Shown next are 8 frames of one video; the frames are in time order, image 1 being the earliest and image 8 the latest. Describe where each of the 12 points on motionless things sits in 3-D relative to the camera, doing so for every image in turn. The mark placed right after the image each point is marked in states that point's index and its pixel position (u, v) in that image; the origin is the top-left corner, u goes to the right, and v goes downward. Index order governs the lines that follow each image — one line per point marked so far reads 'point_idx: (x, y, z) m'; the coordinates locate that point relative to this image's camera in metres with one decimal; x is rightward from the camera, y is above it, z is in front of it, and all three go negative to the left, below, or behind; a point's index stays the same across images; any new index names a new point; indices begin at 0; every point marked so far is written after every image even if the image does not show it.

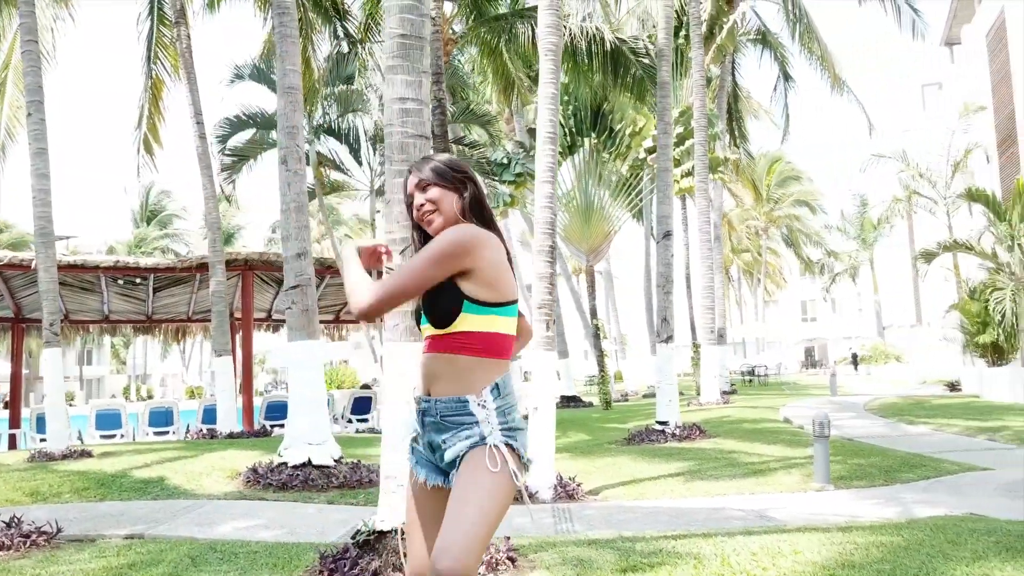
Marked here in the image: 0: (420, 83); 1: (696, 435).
0: (-0.6, +1.4, +5.2) m
1: (+3.0, -2.3, +12.6) m
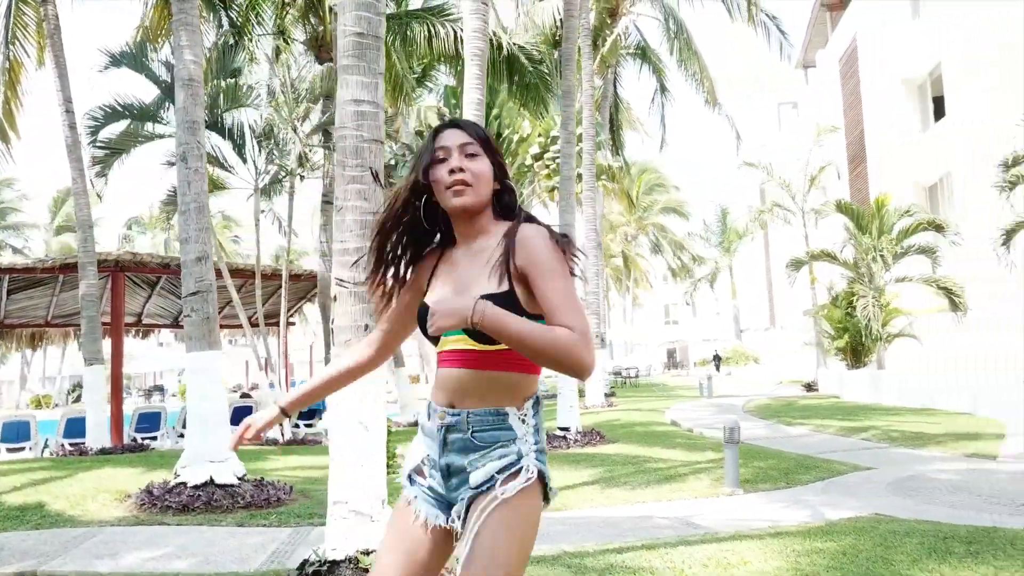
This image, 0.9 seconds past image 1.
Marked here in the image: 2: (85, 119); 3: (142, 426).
0: (-0.9, +1.3, +4.9) m
1: (+1.4, -2.5, +12.8) m
2: (-8.3, +3.3, +15.0) m
3: (-7.5, -2.8, +15.7) m
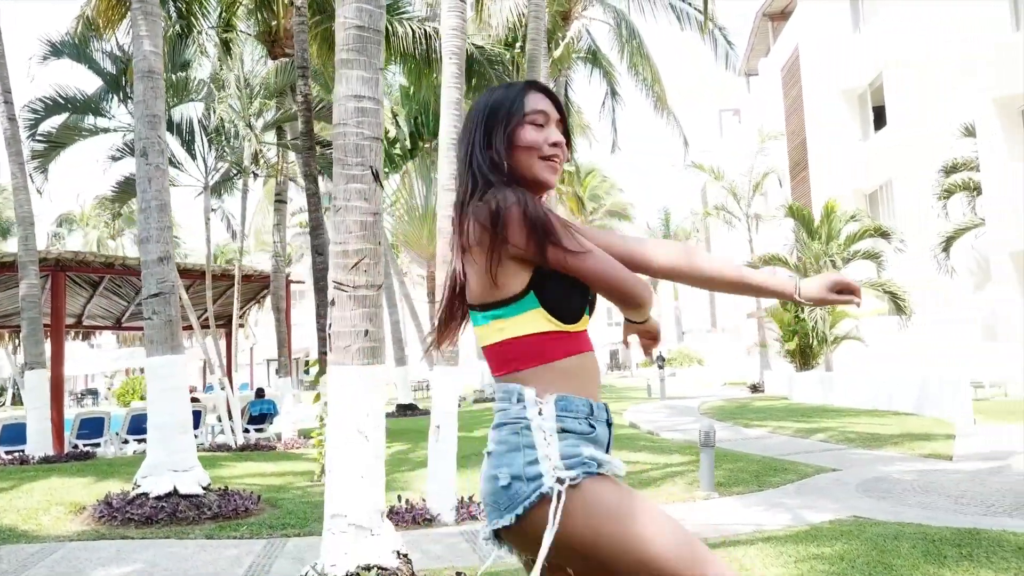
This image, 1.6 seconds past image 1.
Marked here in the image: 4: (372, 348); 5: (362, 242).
0: (-0.8, +1.3, +4.7) m
1: (+0.8, -2.5, +12.7) m
2: (-9.0, +3.3, +14.3) m
3: (-8.3, -2.8, +15.0) m
4: (-0.8, -0.4, +4.6) m
5: (-0.9, +0.3, +4.6) m
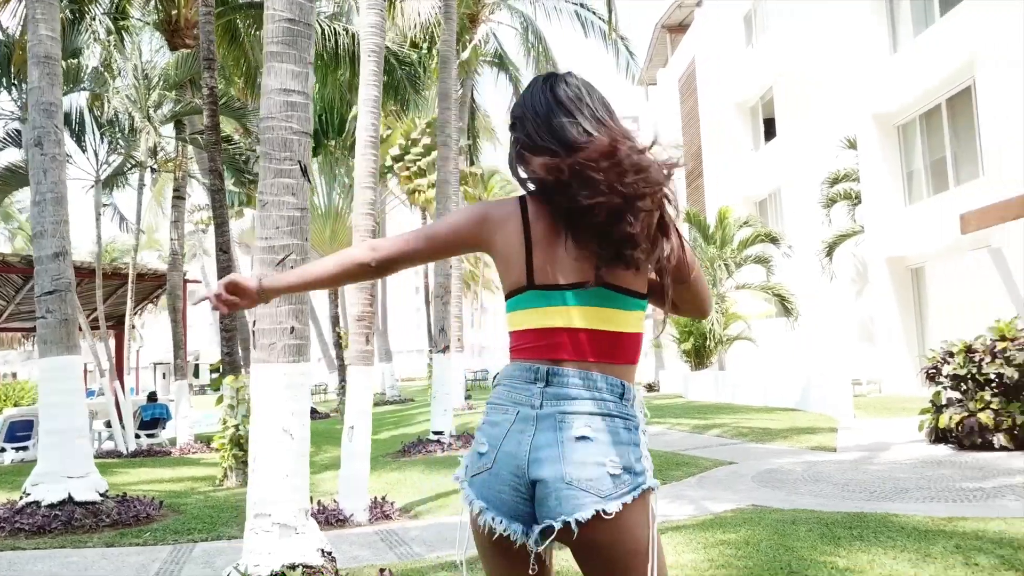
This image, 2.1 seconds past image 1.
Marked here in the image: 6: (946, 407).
0: (-1.3, +1.3, +4.7) m
1: (-0.7, -2.5, +12.8) m
2: (-10.5, +3.3, +13.1) m
3: (-10.0, -2.8, +13.9) m
4: (-1.3, -0.3, +4.5) m
5: (-1.3, +0.3, +4.5) m
6: (+6.0, -1.7, +10.7) m
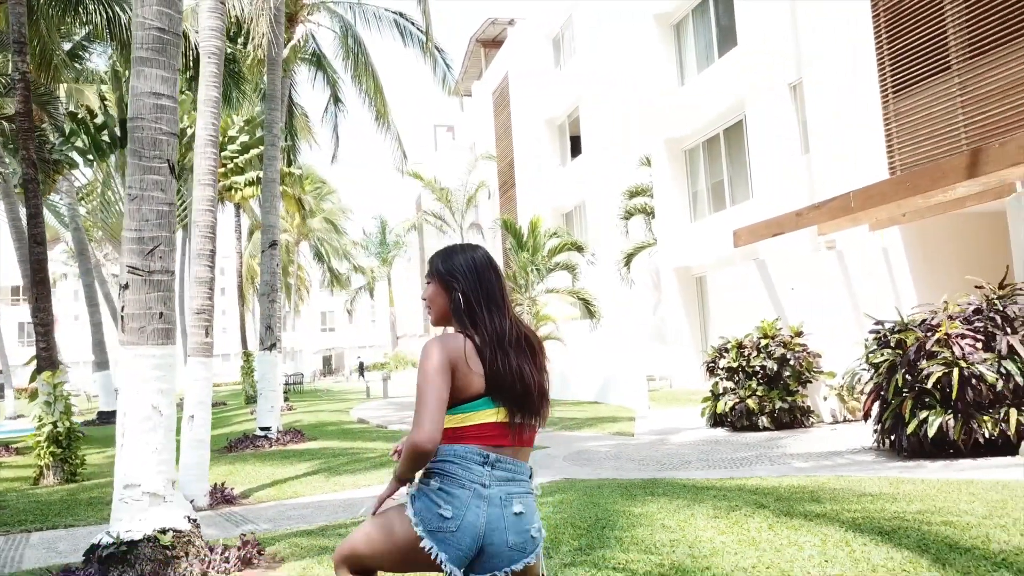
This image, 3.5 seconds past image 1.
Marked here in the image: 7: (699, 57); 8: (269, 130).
0: (-2.2, +1.3, +5.1) m
1: (-3.6, -2.5, +13.1) m
2: (-13.2, +3.5, +11.1) m
3: (-12.9, -2.6, +11.9) m
4: (-2.2, -0.3, +4.9) m
5: (-2.2, +0.4, +4.9) m
6: (+3.4, -1.7, +12.6) m
7: (+4.5, +5.6, +18.9) m
8: (-4.3, +2.8, +13.8) m
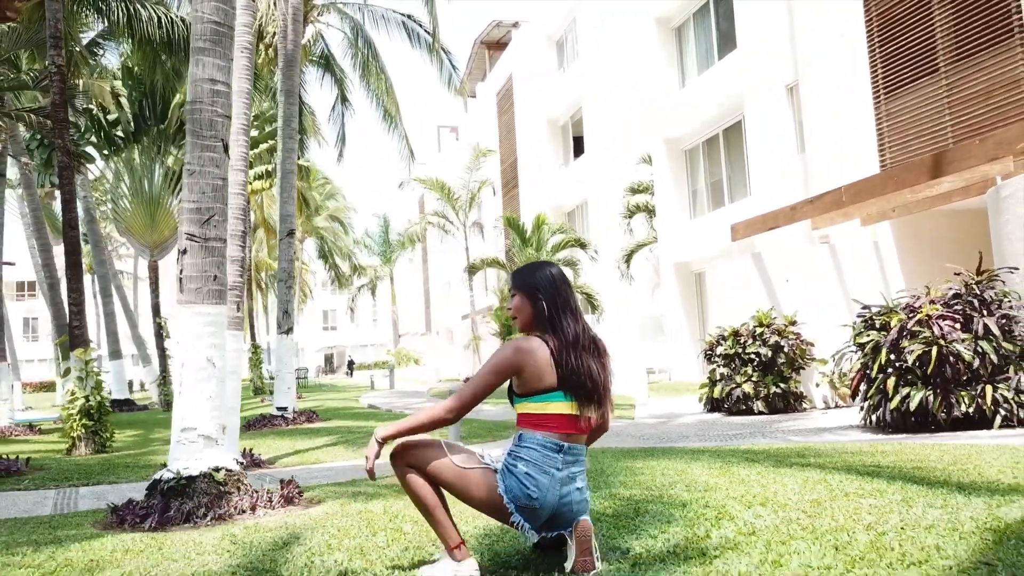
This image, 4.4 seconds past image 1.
0: (-2.1, +1.6, +5.6) m
1: (-3.5, -2.3, +13.6) m
2: (-13.0, +3.8, +11.7) m
3: (-12.8, -2.3, +12.5) m
4: (-2.1, 0.0, +5.5) m
5: (-2.1, +0.6, +5.4) m
6: (+3.5, -1.6, +13.1) m
7: (+4.7, +5.7, +19.5) m
8: (-4.2, +3.0, +14.3) m
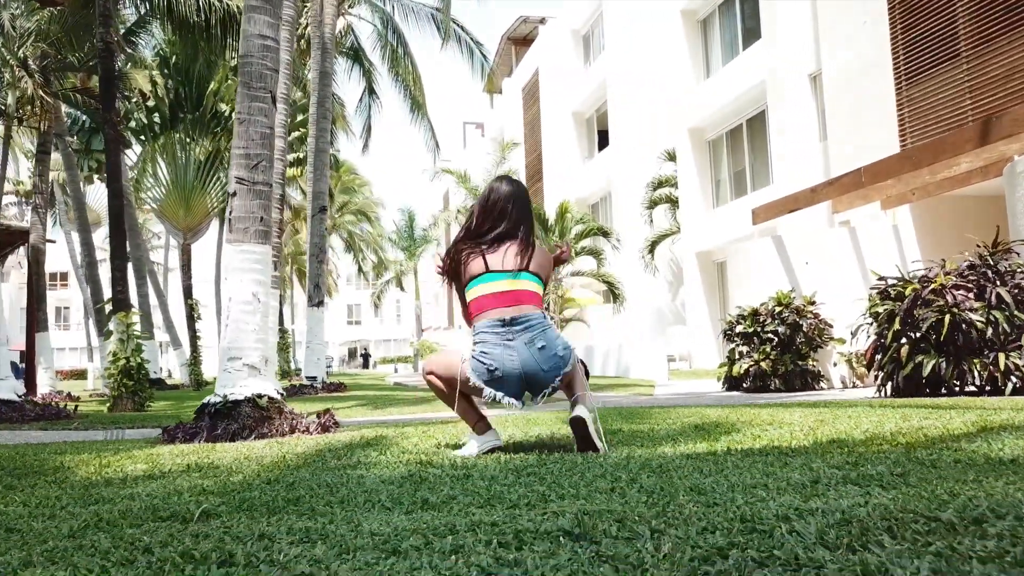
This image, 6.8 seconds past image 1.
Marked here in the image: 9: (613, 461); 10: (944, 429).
0: (-1.9, +2.0, +6.0) m
1: (-3.1, -1.8, +14.0) m
2: (-12.6, +4.4, +12.4) m
3: (-12.5, -1.7, +13.2) m
4: (-1.9, +0.4, +5.9) m
5: (-1.9, +1.0, +5.8) m
6: (+3.9, -1.2, +13.4) m
7: (+5.4, +6.0, +19.7) m
8: (-3.7, +3.5, +14.8) m
9: (+0.4, -0.6, +2.9) m
10: (+2.0, -0.6, +3.5) m
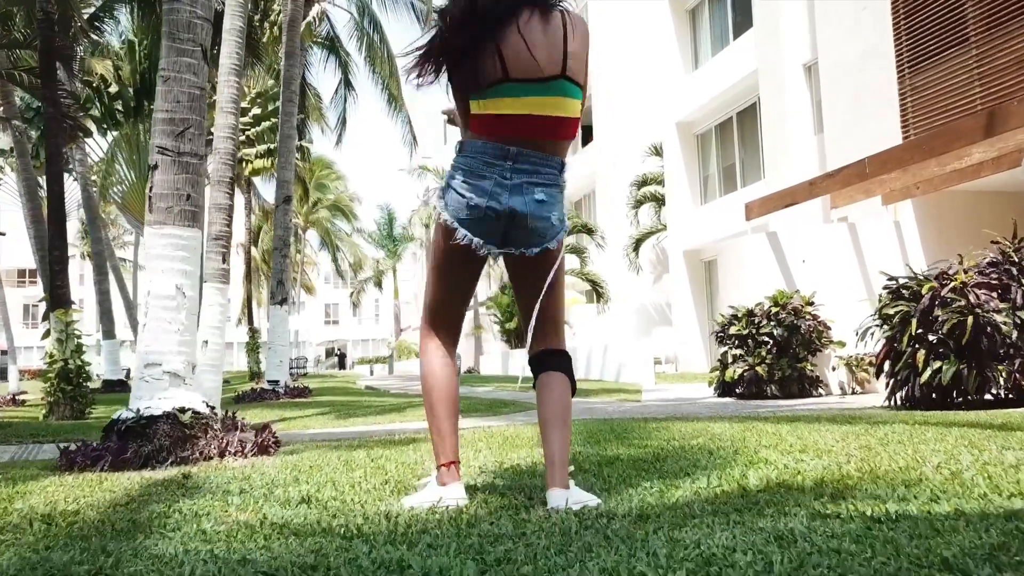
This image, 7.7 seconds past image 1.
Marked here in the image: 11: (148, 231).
0: (-2.0, +2.1, +5.1) m
1: (-3.5, -1.8, +13.1) m
2: (-12.9, +4.5, +11.2) m
3: (-12.8, -1.6, +12.0) m
4: (-2.0, +0.5, +4.9) m
5: (-2.0, +1.1, +4.9) m
6: (+3.5, -1.2, +12.5) m
7: (+4.9, +6.0, +19.0) m
8: (-4.1, +3.5, +13.8) m
9: (+0.3, -0.6, +2.0) m
10: (+1.9, -0.6, +2.7) m
11: (-2.3, +0.3, +4.8) m
